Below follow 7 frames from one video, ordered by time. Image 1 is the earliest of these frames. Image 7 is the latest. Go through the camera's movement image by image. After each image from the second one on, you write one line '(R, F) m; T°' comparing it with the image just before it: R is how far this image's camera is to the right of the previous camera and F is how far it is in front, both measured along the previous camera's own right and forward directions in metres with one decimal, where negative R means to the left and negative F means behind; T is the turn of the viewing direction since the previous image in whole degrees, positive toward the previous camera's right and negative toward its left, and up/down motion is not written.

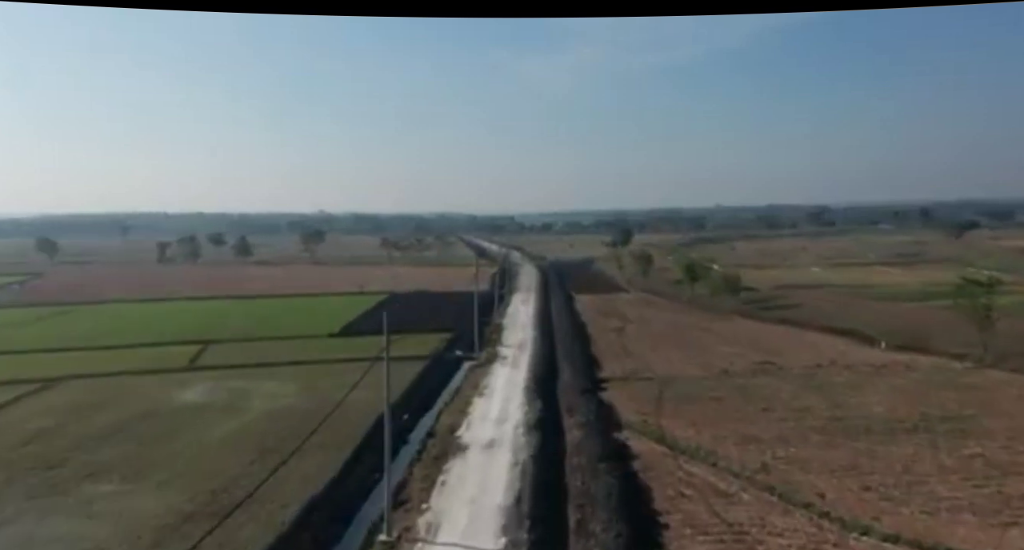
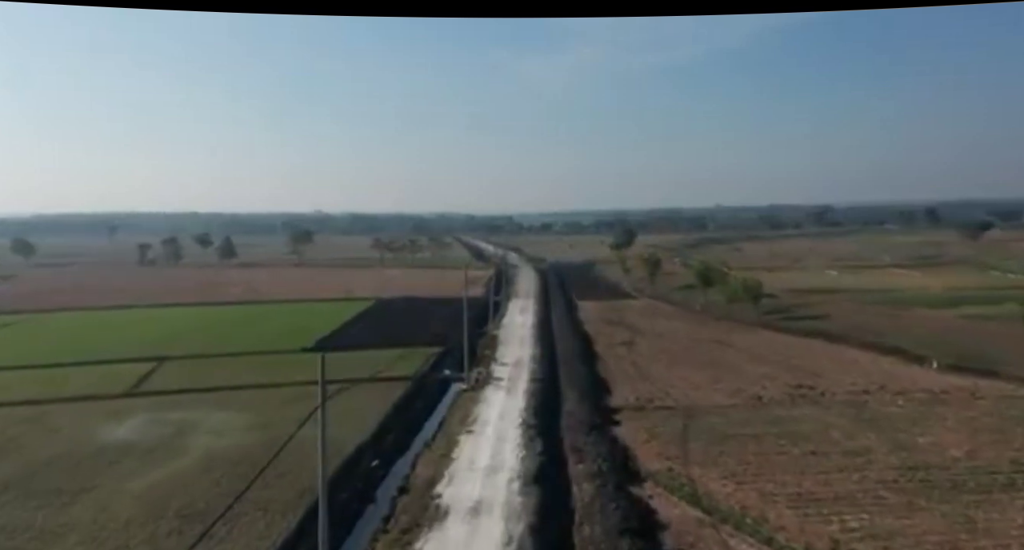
(+0.1, +2.2) m; 0°
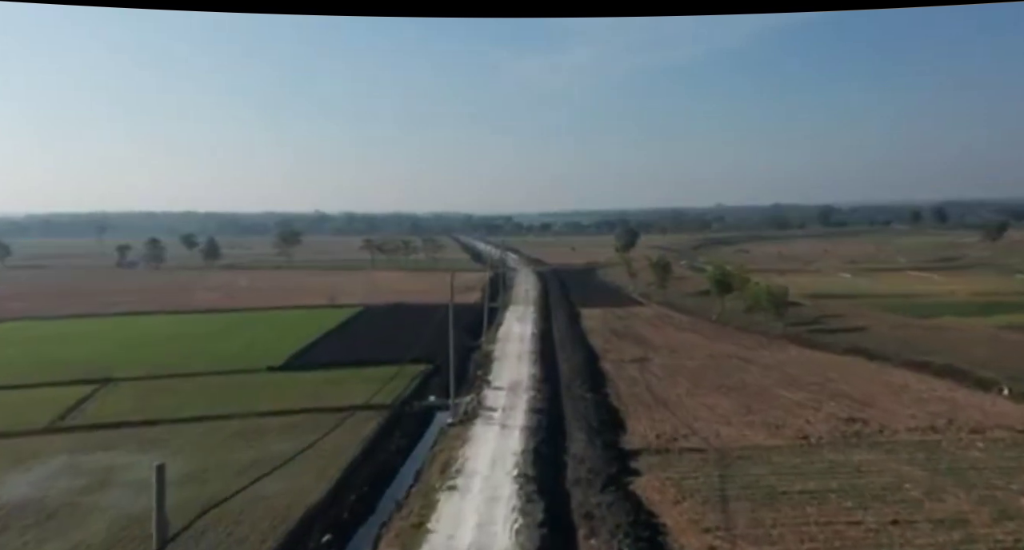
(+0.1, +2.2) m; 0°
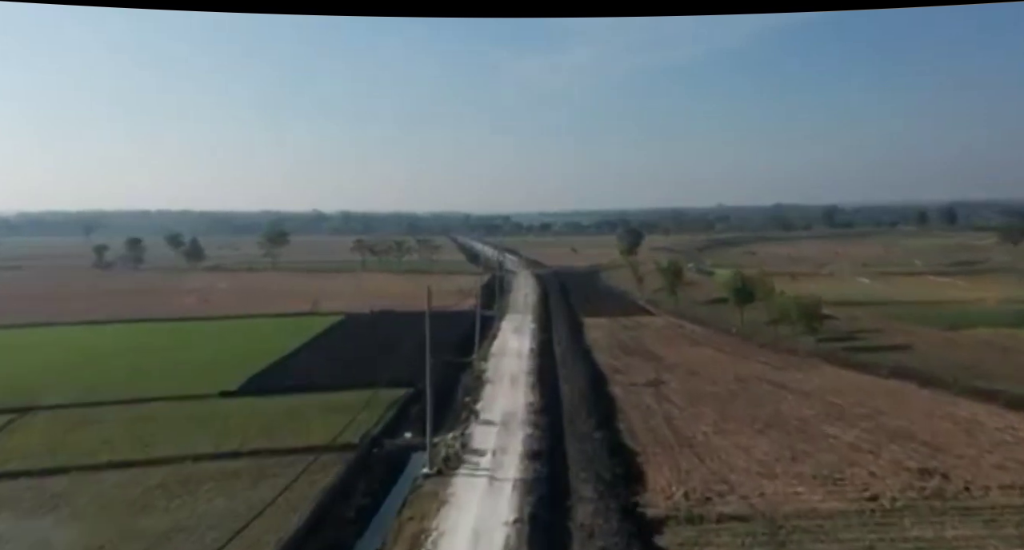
(+0.1, +2.2) m; 0°
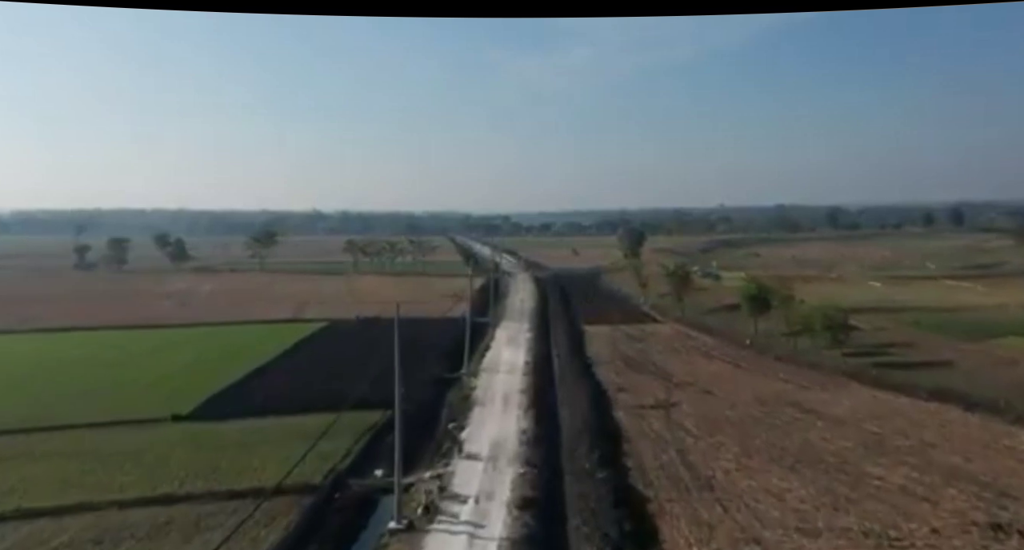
(+0.1, +1.6) m; 0°
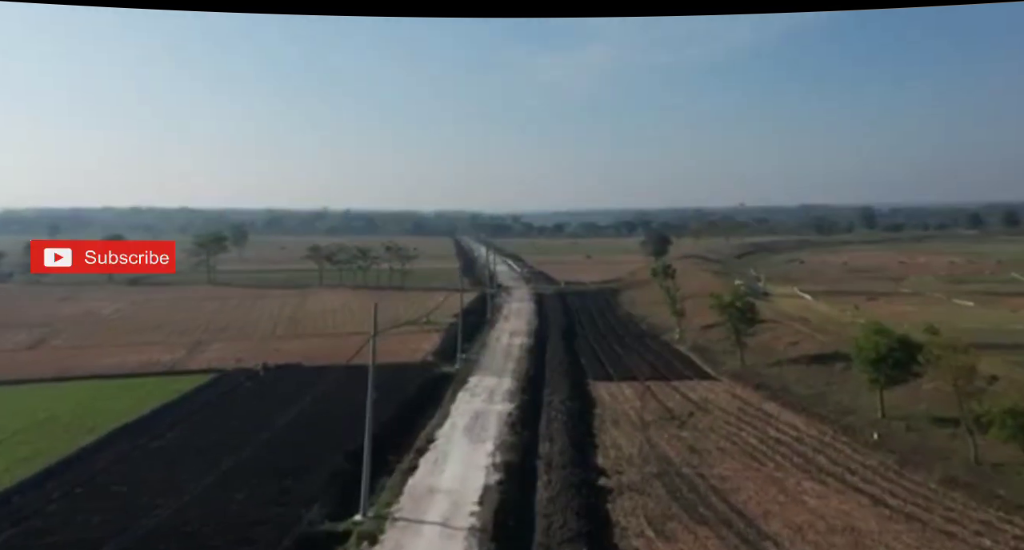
(+0.7, +7.3) m; -1°
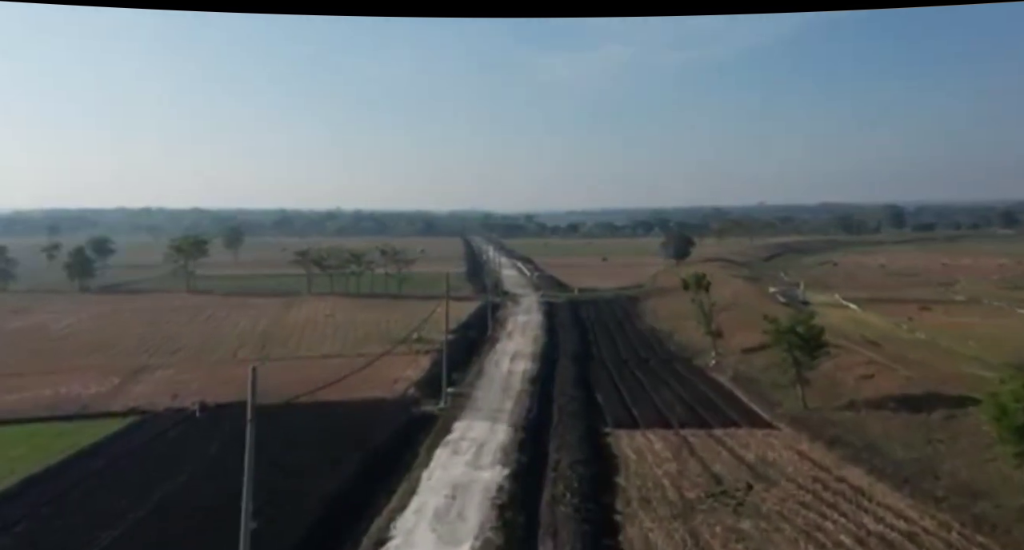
(+0.3, +3.2) m; -1°
